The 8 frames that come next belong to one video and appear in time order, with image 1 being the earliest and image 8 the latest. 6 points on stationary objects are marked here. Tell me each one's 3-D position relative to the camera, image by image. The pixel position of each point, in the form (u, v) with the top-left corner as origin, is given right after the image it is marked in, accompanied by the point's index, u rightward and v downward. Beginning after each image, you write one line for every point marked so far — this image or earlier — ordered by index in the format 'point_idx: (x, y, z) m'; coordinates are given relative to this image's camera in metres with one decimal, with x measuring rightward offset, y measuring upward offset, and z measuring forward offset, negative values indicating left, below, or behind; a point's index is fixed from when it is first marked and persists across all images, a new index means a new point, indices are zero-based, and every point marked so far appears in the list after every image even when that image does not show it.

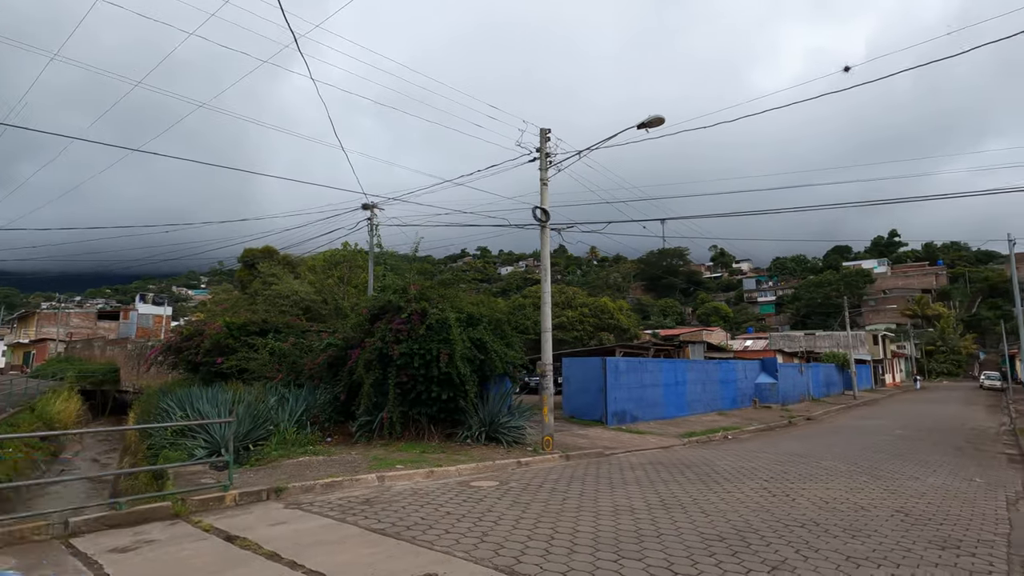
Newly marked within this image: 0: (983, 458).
0: (+12.1, -4.4, +13.7) m
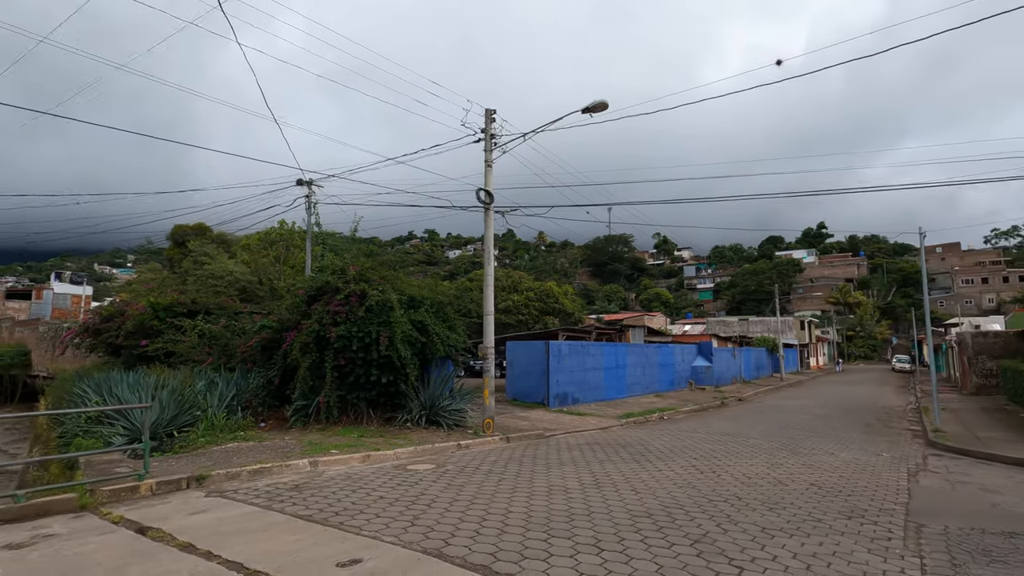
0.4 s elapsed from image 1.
0: (+10.5, -4.1, +14.9) m
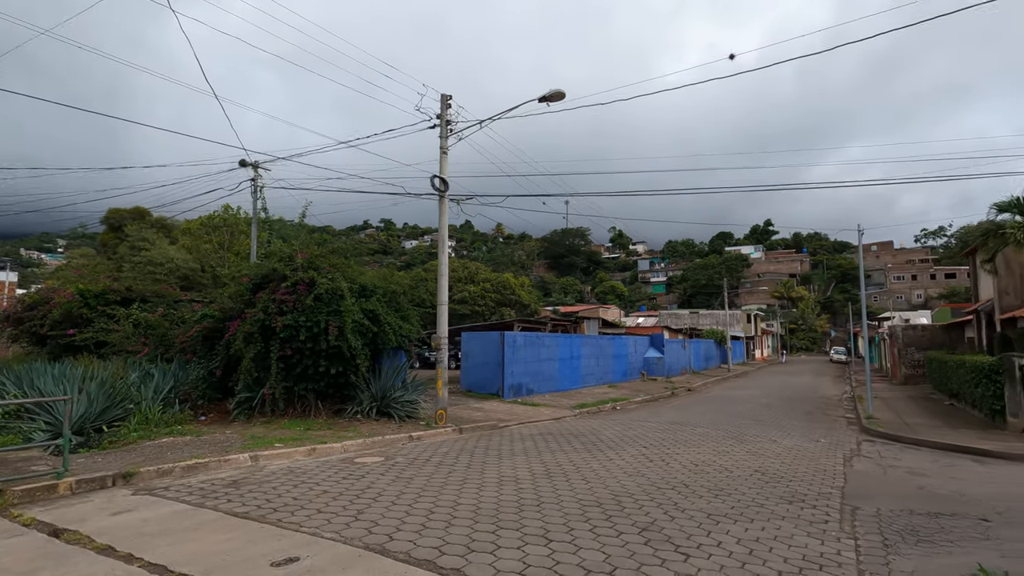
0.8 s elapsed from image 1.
0: (+9.2, -3.9, +15.6) m
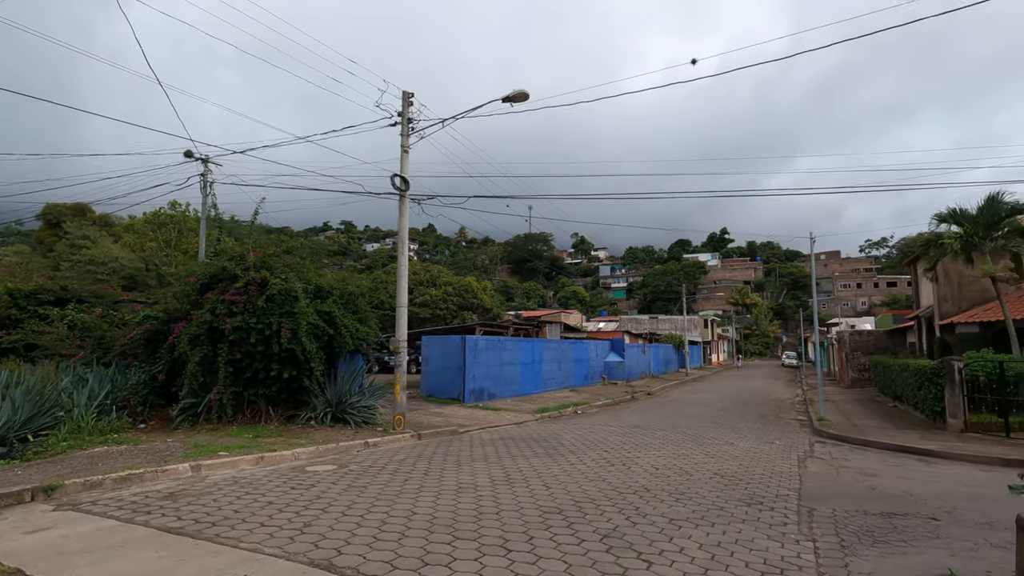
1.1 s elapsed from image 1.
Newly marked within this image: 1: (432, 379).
0: (+8.0, -4.1, +16.0) m
1: (-2.9, -3.3, +19.6) m
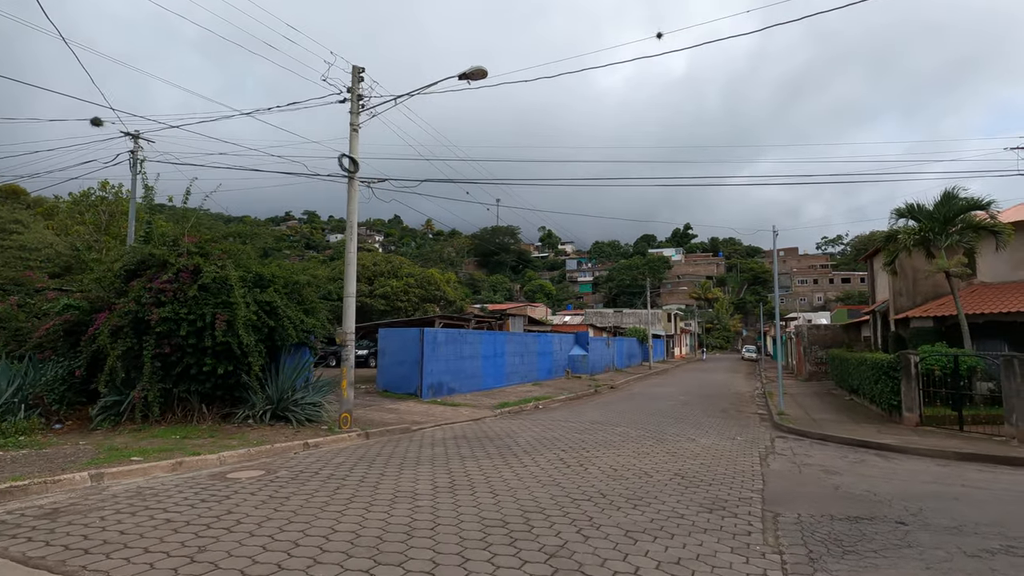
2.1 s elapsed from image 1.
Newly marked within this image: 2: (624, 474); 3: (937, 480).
0: (+6.8, -3.9, +15.9) m
1: (-4.3, -3.0, +18.8) m
2: (+1.5, -2.5, +7.2) m
3: (+6.3, -2.9, +8.0) m
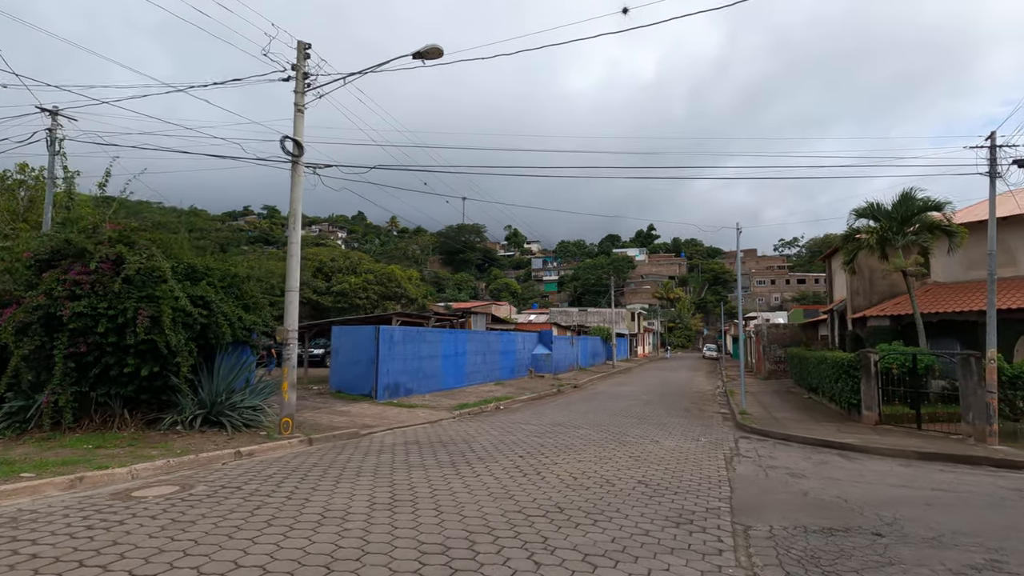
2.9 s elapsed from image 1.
0: (+5.7, -3.8, +15.7) m
1: (-5.7, -2.9, +17.9) m
2: (+0.9, -2.4, +6.7) m
3: (+5.7, -2.8, +7.7) m
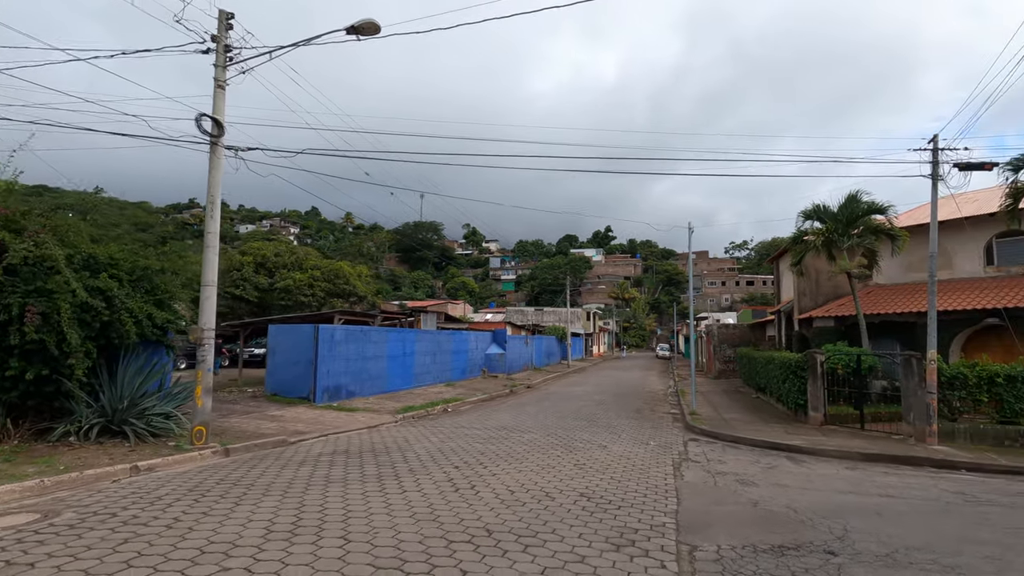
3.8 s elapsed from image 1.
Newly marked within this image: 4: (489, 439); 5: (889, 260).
0: (+4.1, -3.8, +15.4) m
1: (-7.3, -2.7, +16.8) m
2: (+0.1, -2.4, +6.1) m
3: (+4.8, -2.8, +7.5) m
4: (-0.4, -2.9, +10.4) m
5: (+12.6, +1.0, +18.0) m
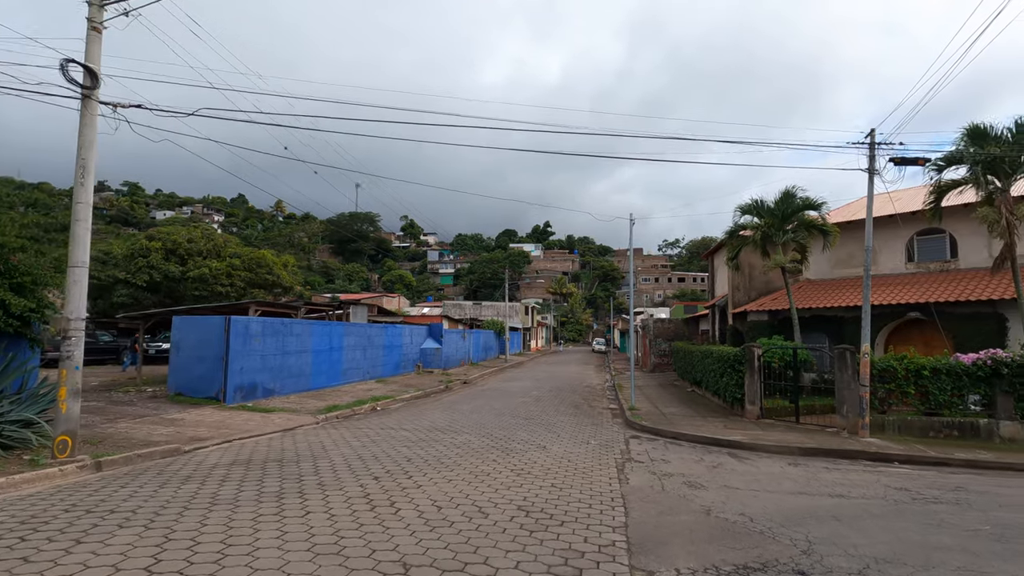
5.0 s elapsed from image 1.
0: (+2.3, -3.6, +14.9) m
1: (-9.2, -2.4, +15.0) m
2: (-0.6, -2.2, +5.2) m
3: (+3.9, -2.7, +7.2) m
4: (-1.6, -2.7, +9.4) m
5: (+10.5, +1.1, +18.4) m
